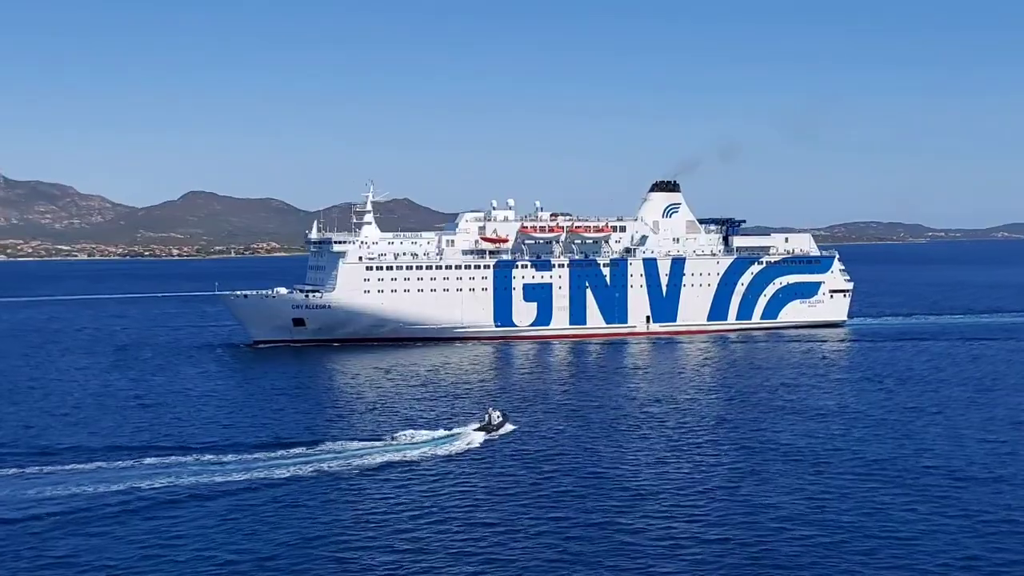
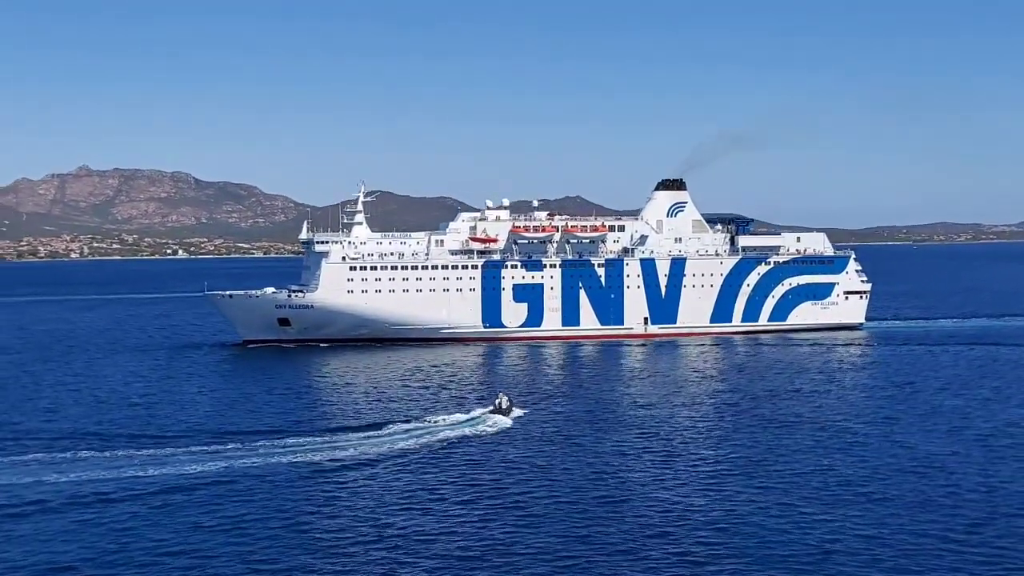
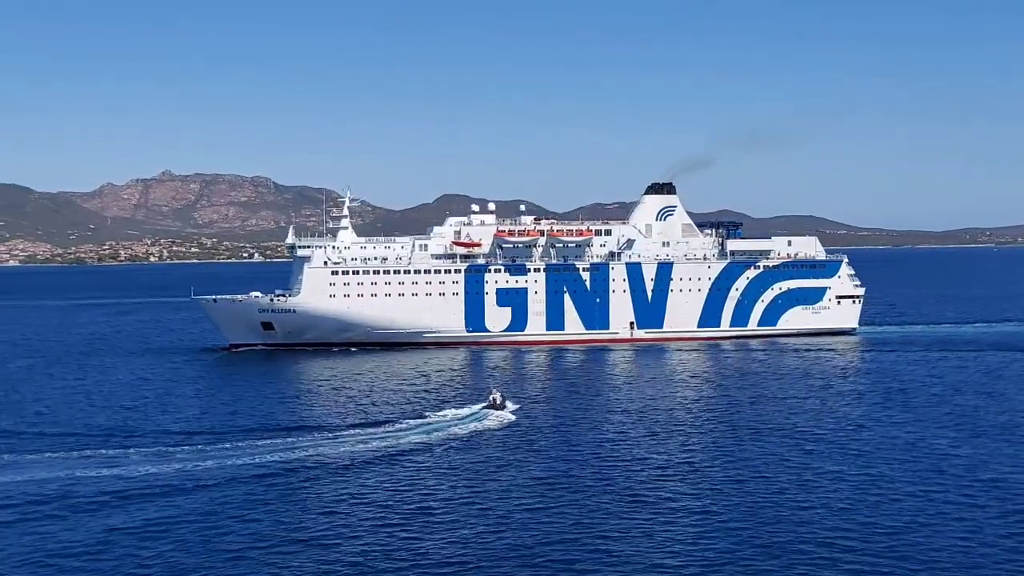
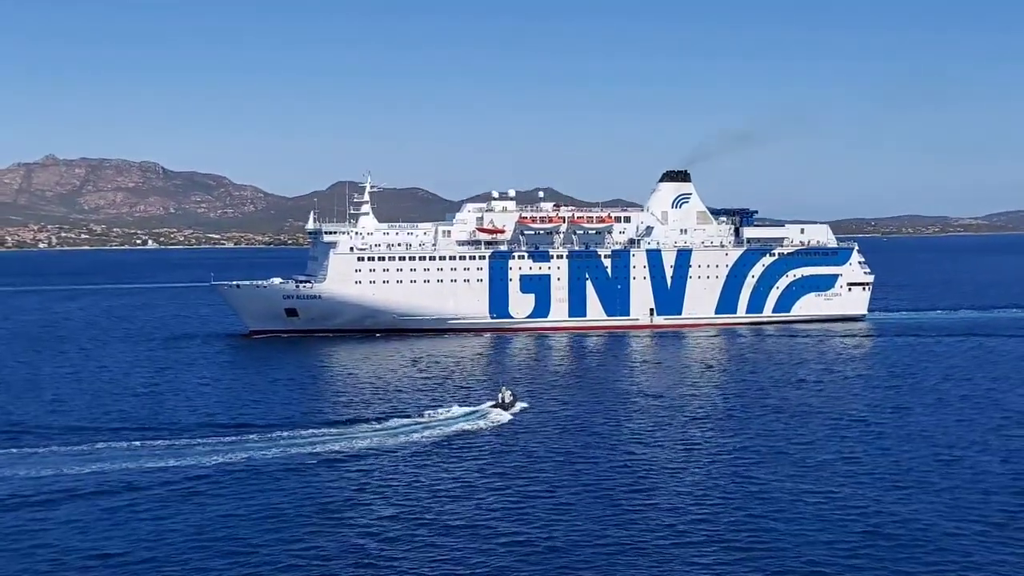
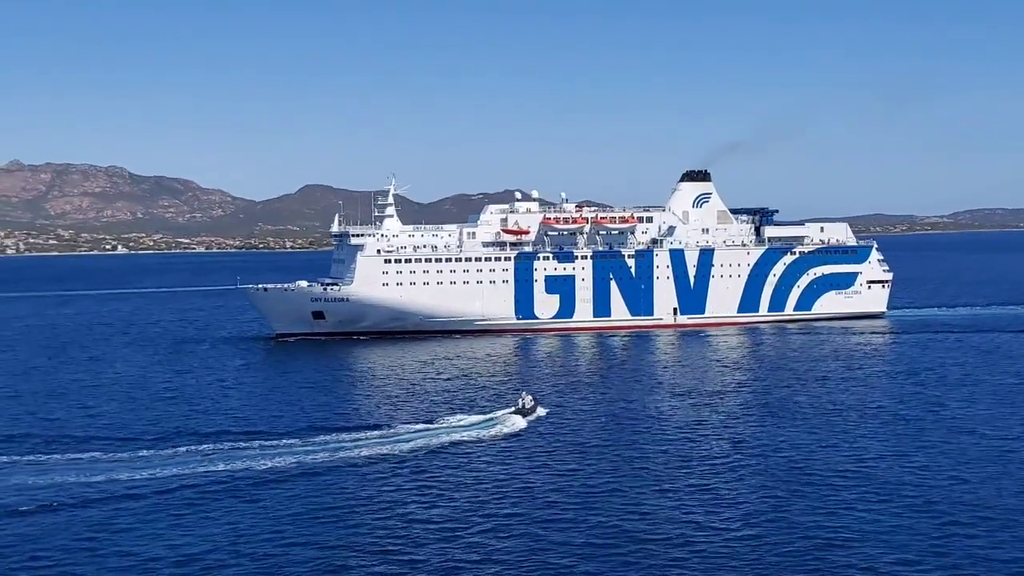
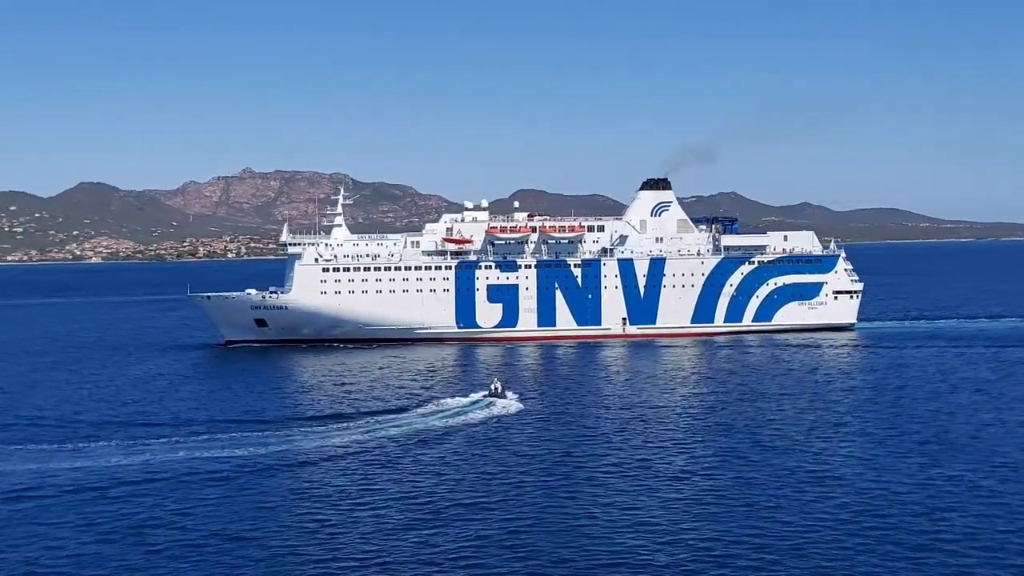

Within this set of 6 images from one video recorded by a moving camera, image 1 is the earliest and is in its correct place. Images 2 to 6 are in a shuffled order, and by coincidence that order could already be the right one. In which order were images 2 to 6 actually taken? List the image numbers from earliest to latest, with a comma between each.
5, 4, 2, 3, 6
